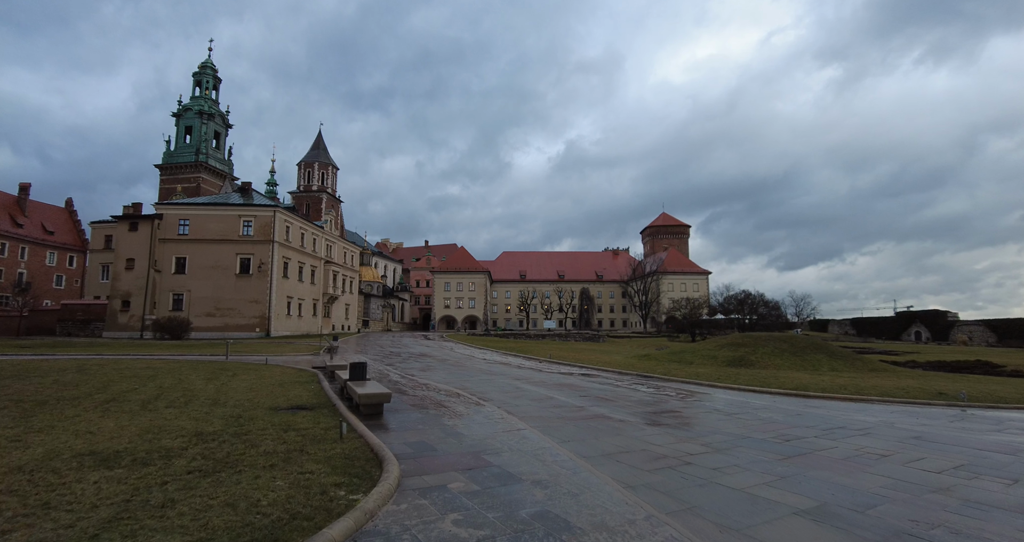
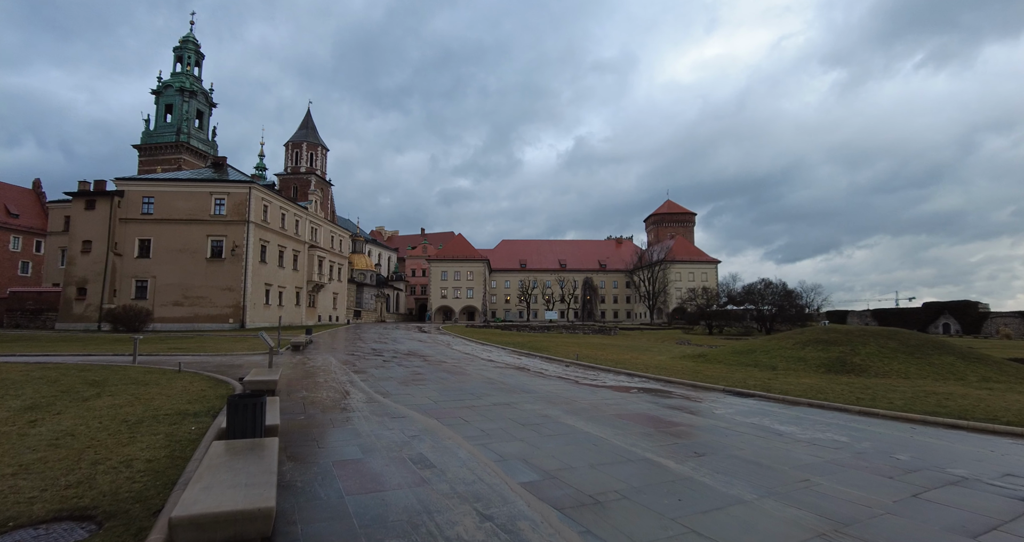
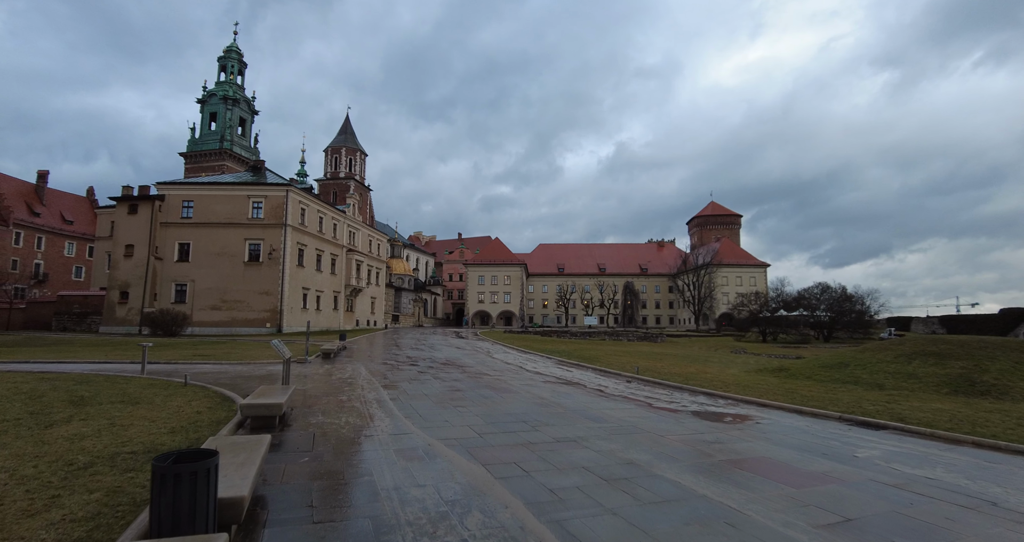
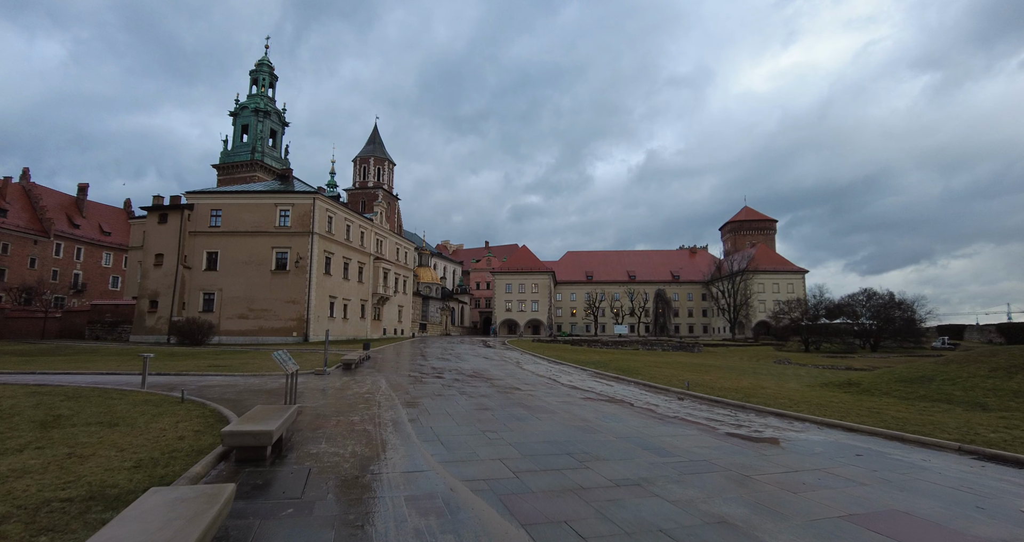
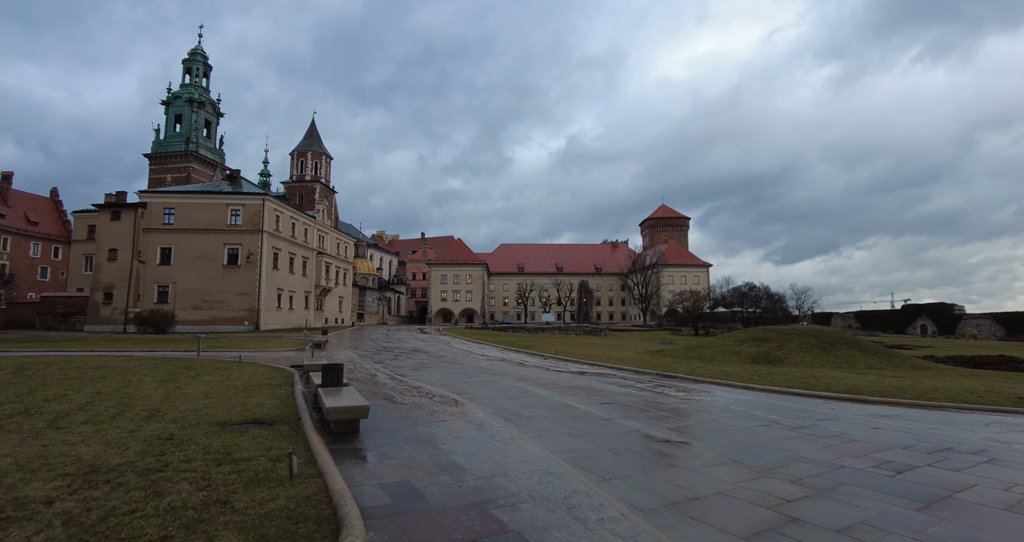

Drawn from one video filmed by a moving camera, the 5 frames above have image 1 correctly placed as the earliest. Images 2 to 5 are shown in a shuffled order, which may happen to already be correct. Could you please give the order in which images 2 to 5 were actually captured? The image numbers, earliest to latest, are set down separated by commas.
5, 2, 3, 4
